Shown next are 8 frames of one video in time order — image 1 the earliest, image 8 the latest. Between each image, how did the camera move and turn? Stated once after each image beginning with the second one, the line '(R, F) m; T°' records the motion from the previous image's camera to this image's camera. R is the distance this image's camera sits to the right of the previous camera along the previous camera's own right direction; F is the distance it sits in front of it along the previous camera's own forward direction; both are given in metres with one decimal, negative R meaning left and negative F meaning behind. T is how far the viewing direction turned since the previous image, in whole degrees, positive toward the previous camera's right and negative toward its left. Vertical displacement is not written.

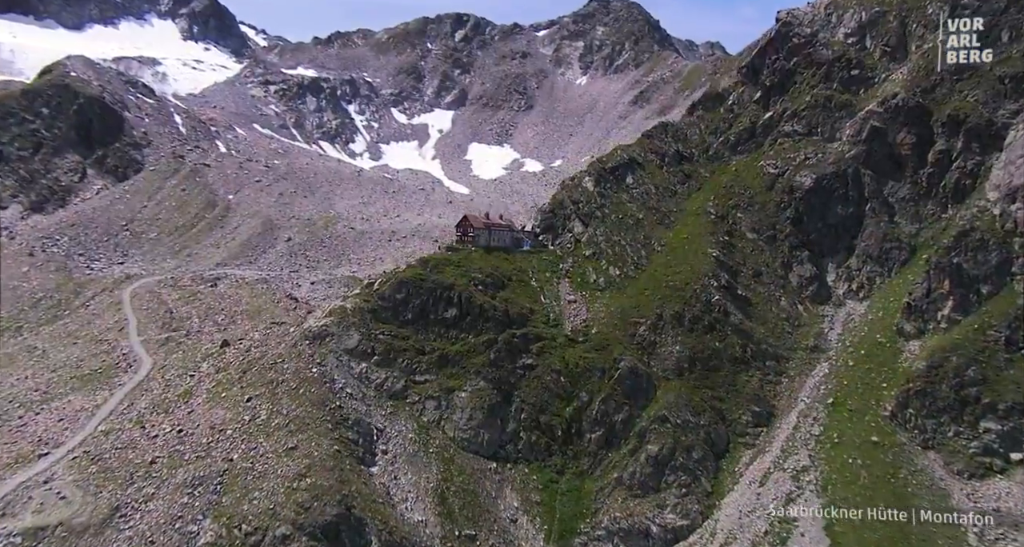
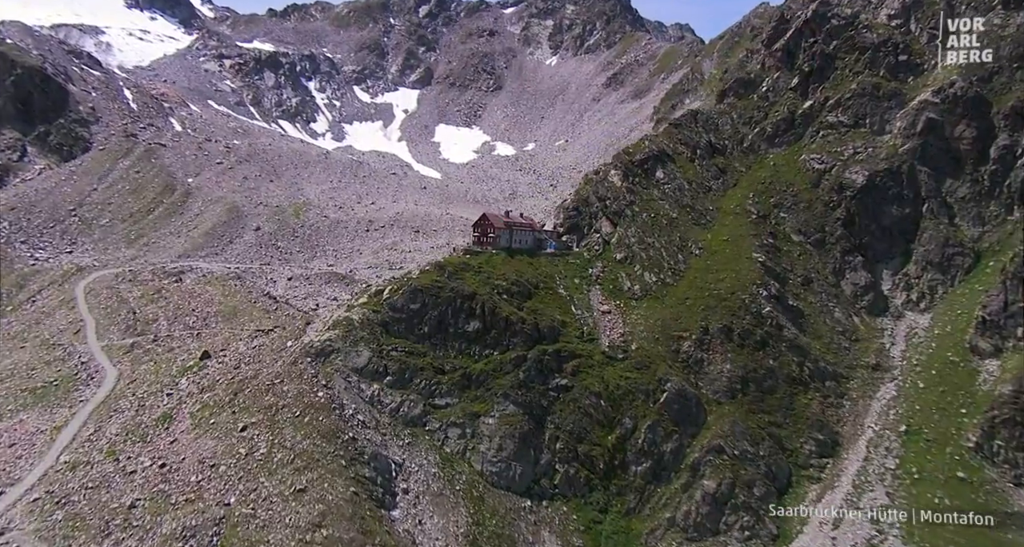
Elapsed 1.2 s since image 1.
(-6.8, +9.1) m; +3°
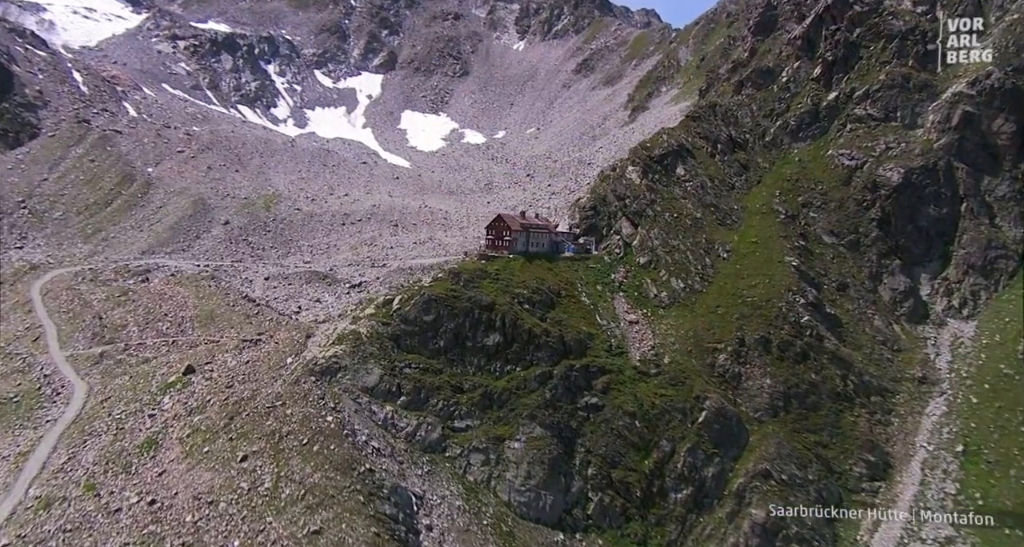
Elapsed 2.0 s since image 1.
(-5.5, +5.9) m; +3°
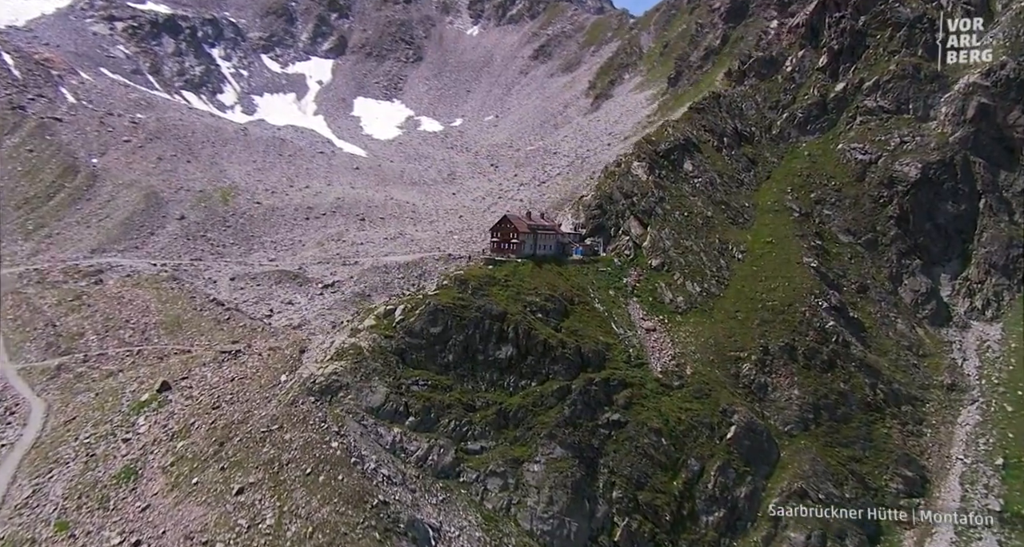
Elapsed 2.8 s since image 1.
(-5.0, +4.9) m; +4°
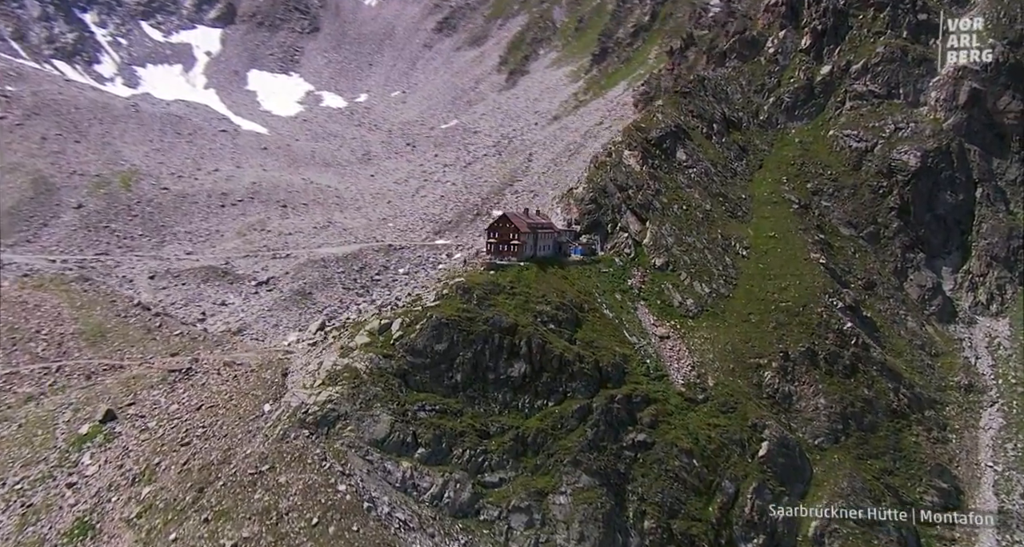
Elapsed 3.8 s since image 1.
(-7.8, +7.2) m; +8°
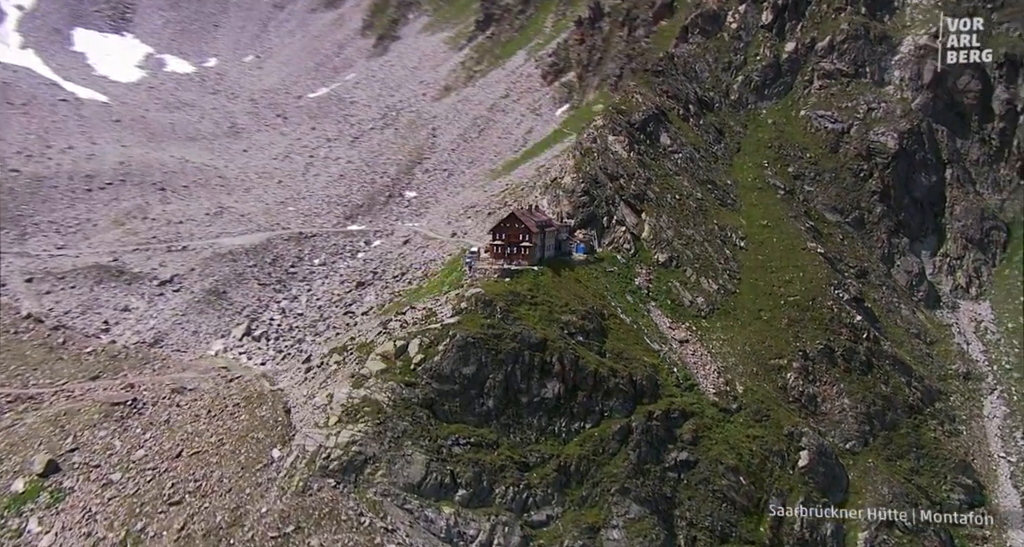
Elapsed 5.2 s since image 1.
(-10.4, +7.4) m; +11°
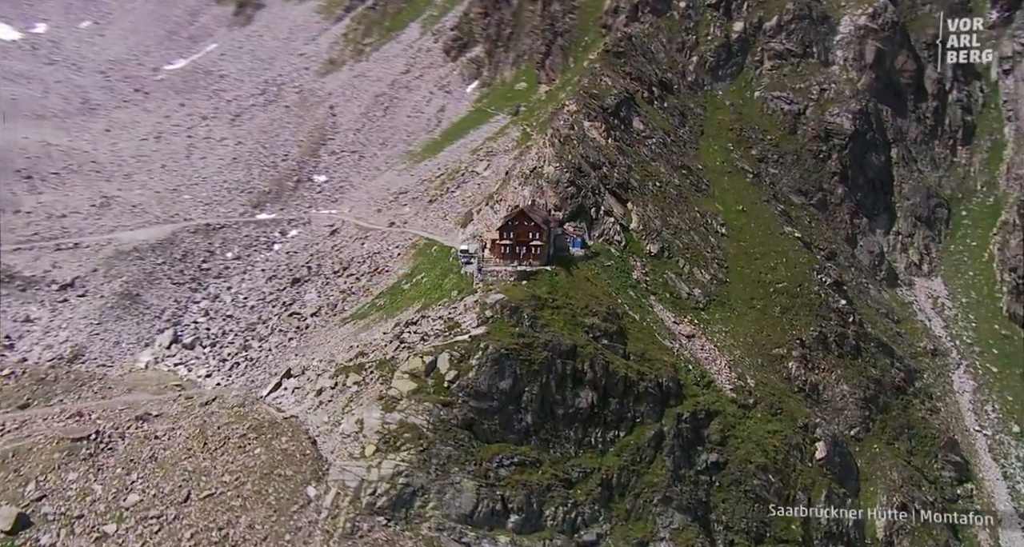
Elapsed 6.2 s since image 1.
(-9.2, +4.3) m; +10°
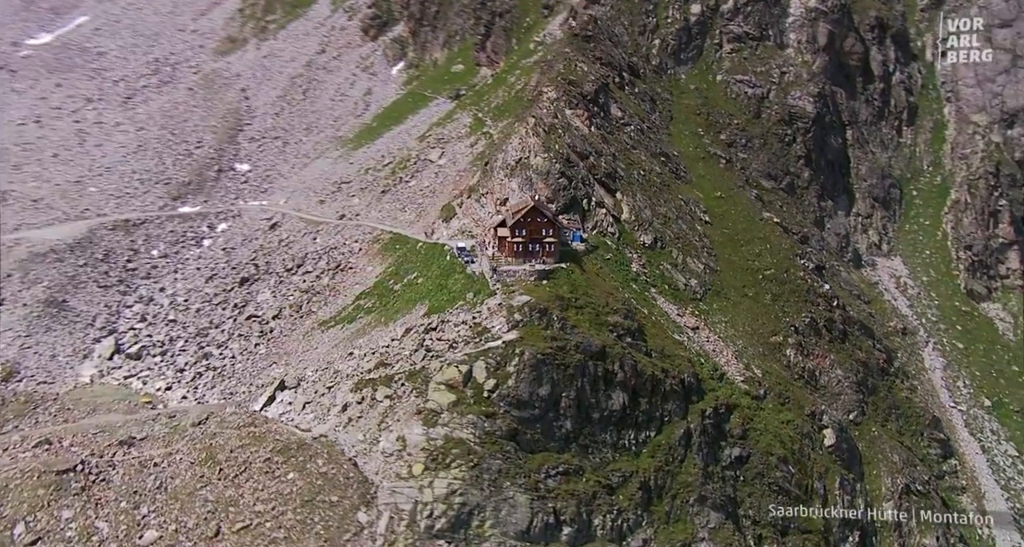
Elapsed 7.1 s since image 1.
(-7.3, +2.8) m; +8°
